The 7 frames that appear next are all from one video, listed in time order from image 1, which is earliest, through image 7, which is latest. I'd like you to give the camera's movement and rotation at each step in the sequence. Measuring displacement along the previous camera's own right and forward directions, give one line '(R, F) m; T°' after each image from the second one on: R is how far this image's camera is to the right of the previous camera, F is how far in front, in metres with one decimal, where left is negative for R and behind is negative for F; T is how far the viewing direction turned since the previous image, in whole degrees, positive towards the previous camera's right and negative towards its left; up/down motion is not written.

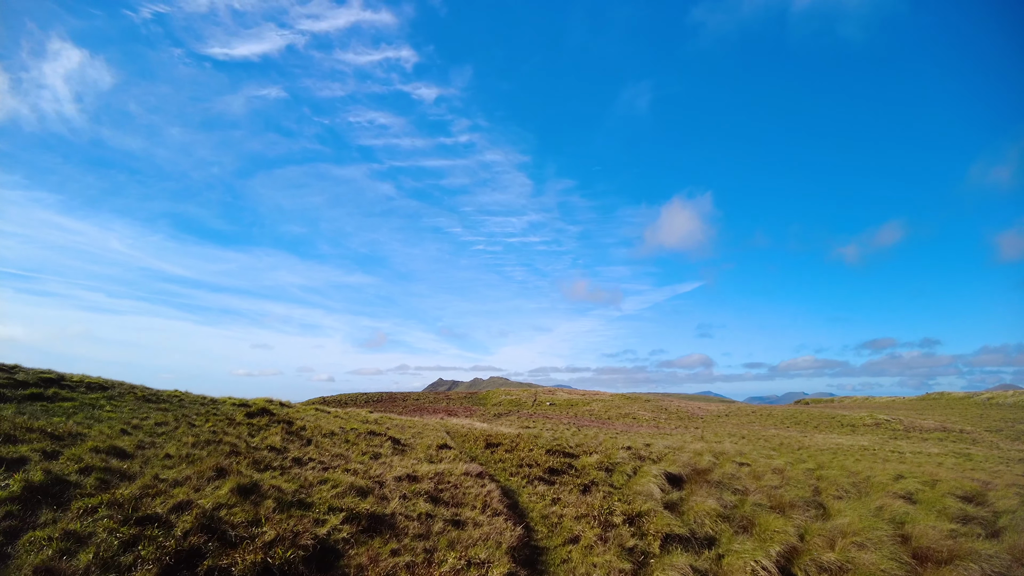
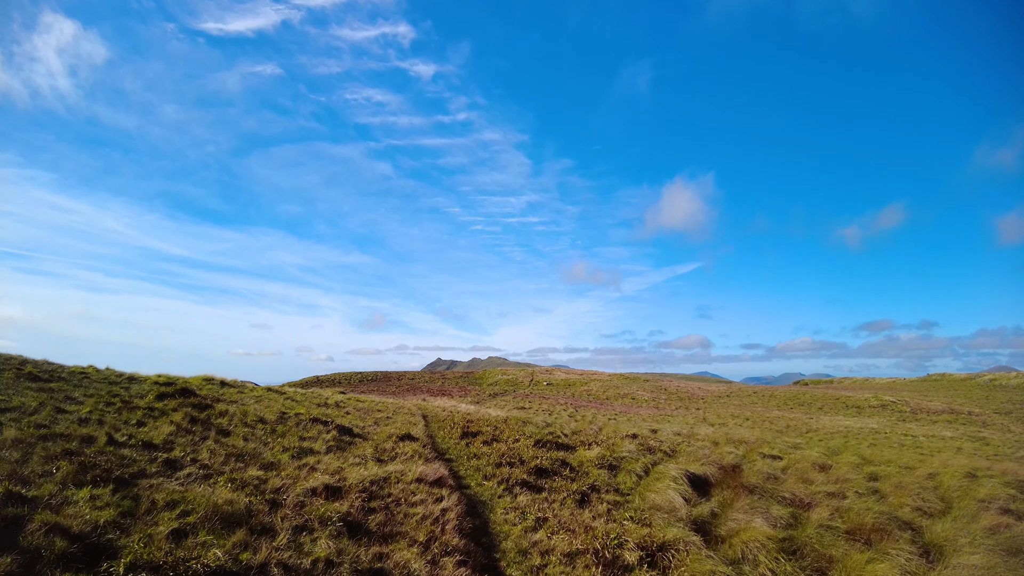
(+0.9, +4.4) m; 0°
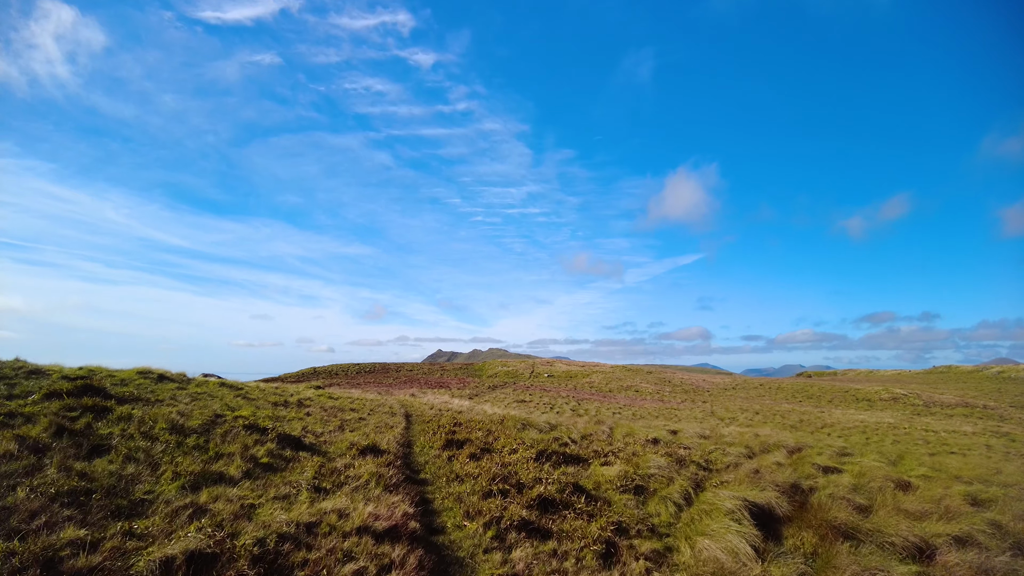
(+0.2, +3.8) m; 0°
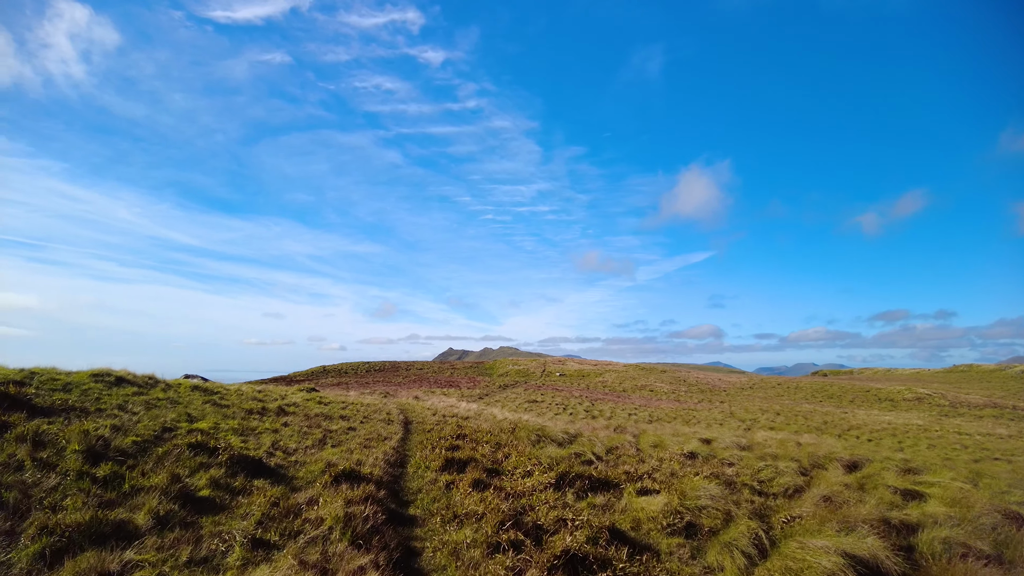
(-0.1, +2.6) m; -1°
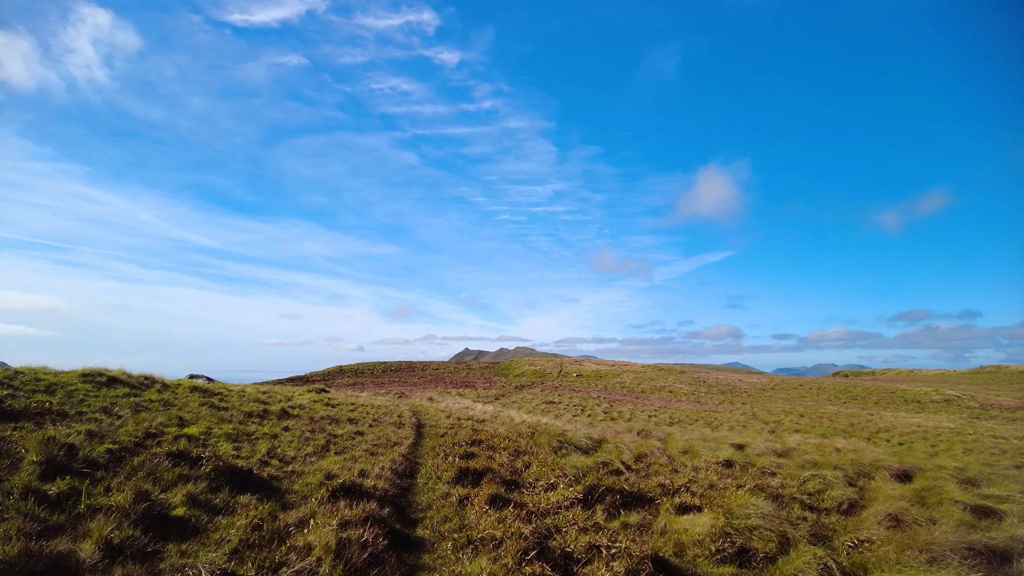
(-0.2, +1.3) m; -2°
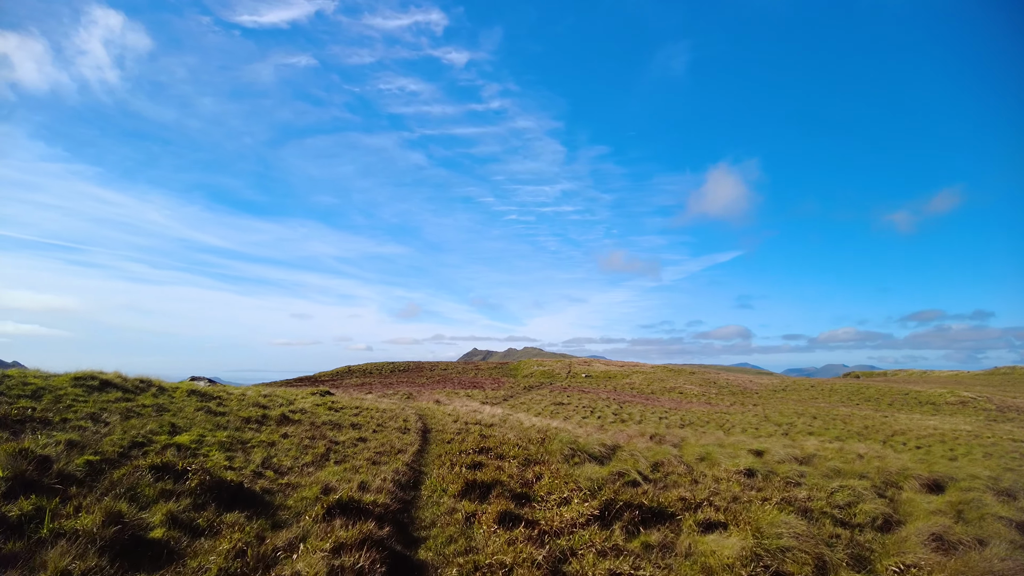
(-0.1, +0.7) m; -1°
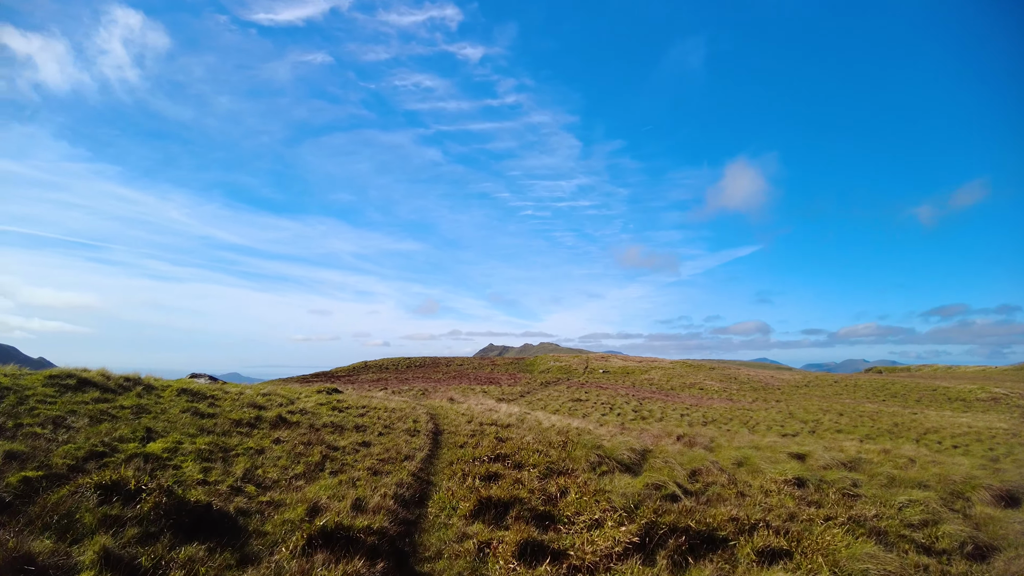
(-0.1, +1.6) m; -2°
